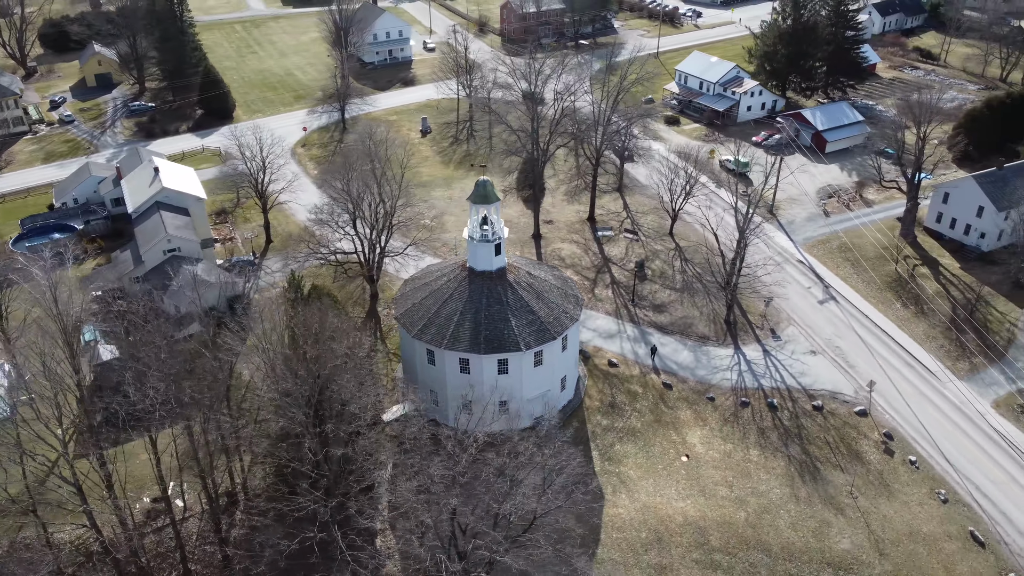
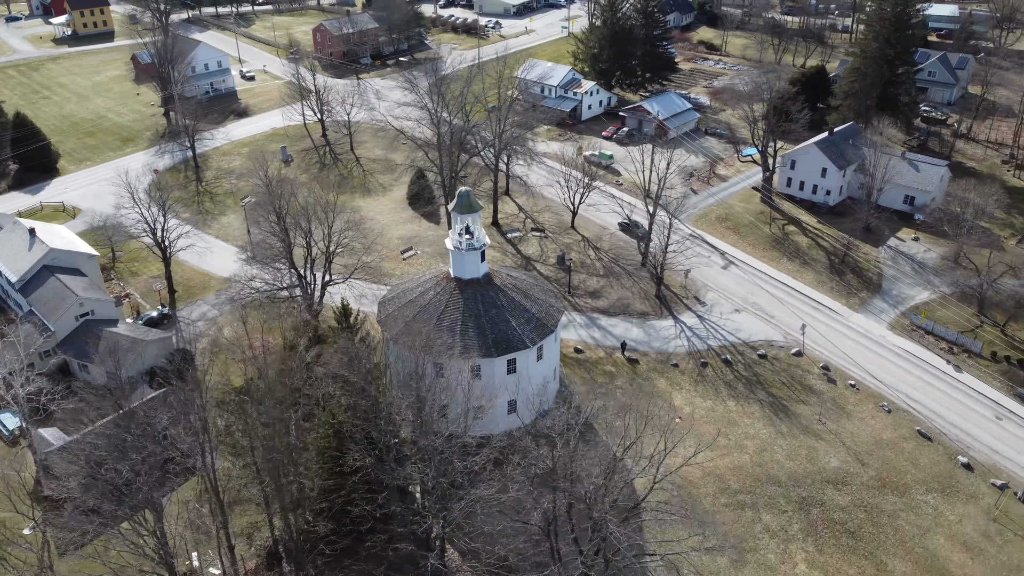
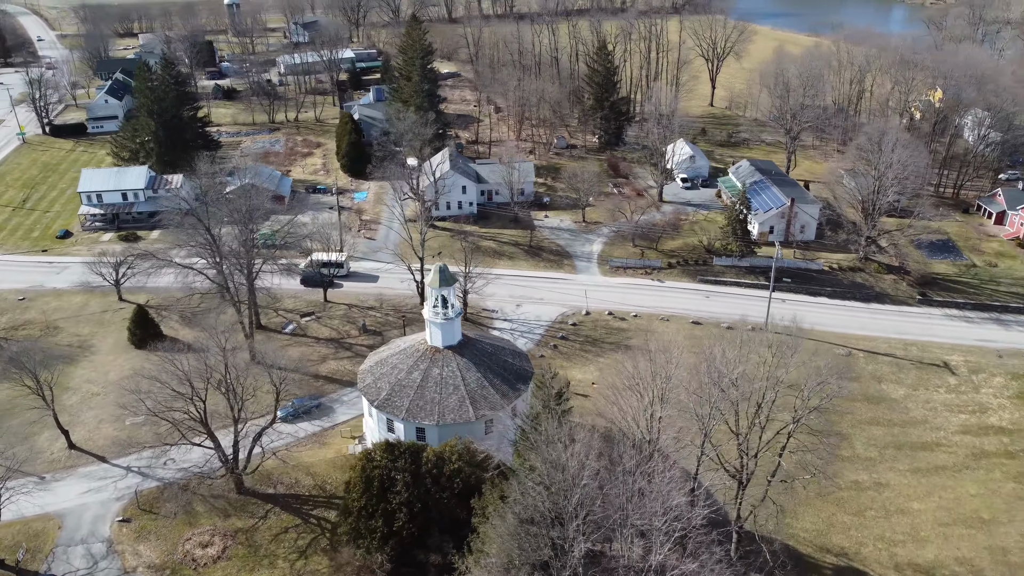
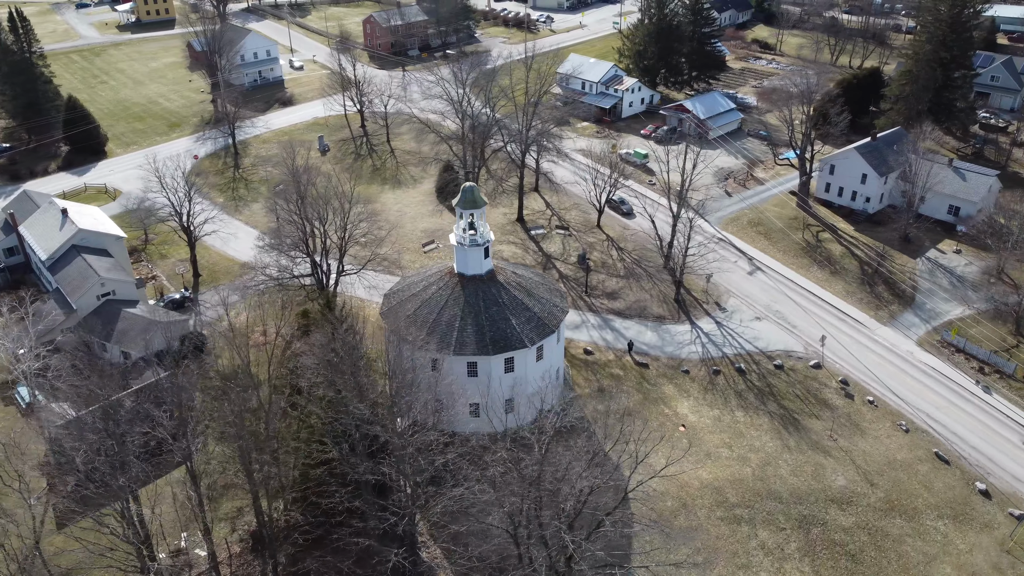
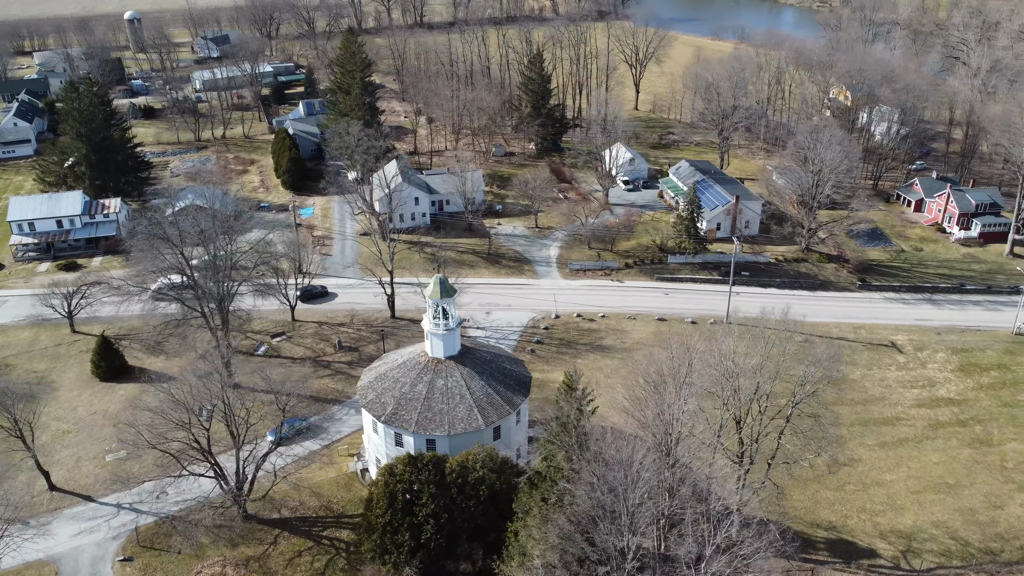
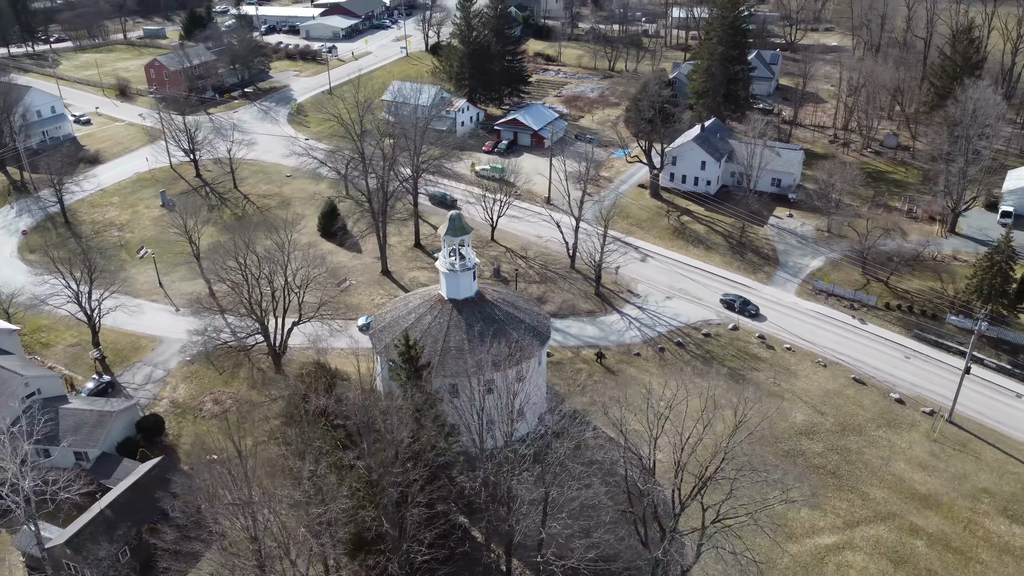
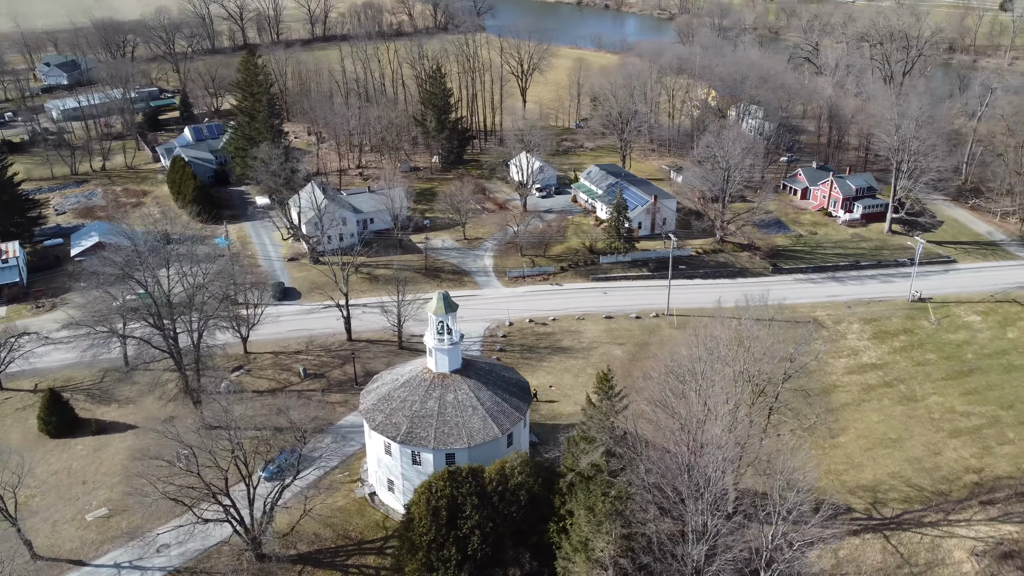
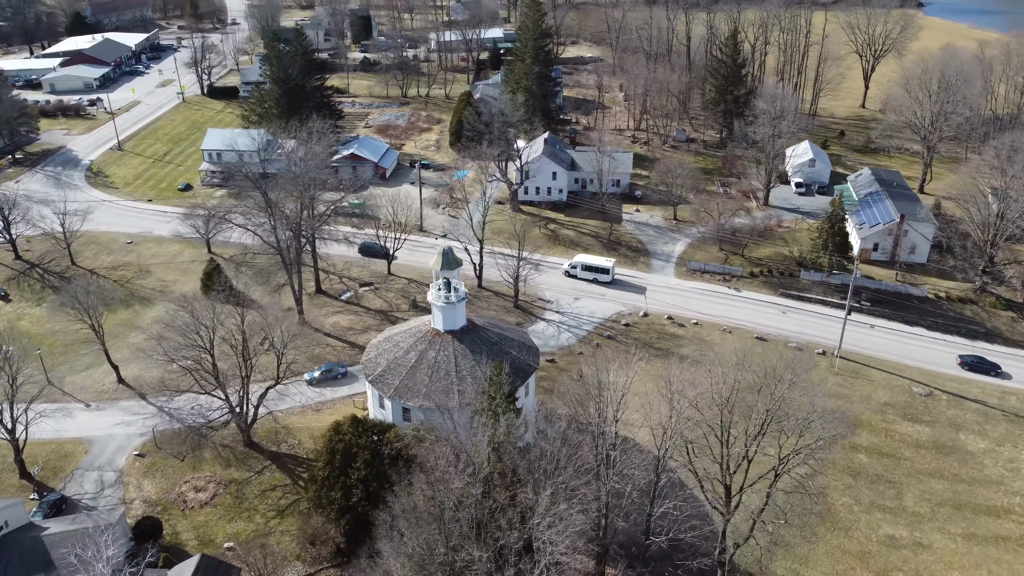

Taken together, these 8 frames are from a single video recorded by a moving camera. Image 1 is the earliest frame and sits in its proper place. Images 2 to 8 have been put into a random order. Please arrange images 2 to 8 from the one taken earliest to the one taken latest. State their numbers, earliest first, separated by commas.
4, 2, 6, 8, 3, 5, 7
